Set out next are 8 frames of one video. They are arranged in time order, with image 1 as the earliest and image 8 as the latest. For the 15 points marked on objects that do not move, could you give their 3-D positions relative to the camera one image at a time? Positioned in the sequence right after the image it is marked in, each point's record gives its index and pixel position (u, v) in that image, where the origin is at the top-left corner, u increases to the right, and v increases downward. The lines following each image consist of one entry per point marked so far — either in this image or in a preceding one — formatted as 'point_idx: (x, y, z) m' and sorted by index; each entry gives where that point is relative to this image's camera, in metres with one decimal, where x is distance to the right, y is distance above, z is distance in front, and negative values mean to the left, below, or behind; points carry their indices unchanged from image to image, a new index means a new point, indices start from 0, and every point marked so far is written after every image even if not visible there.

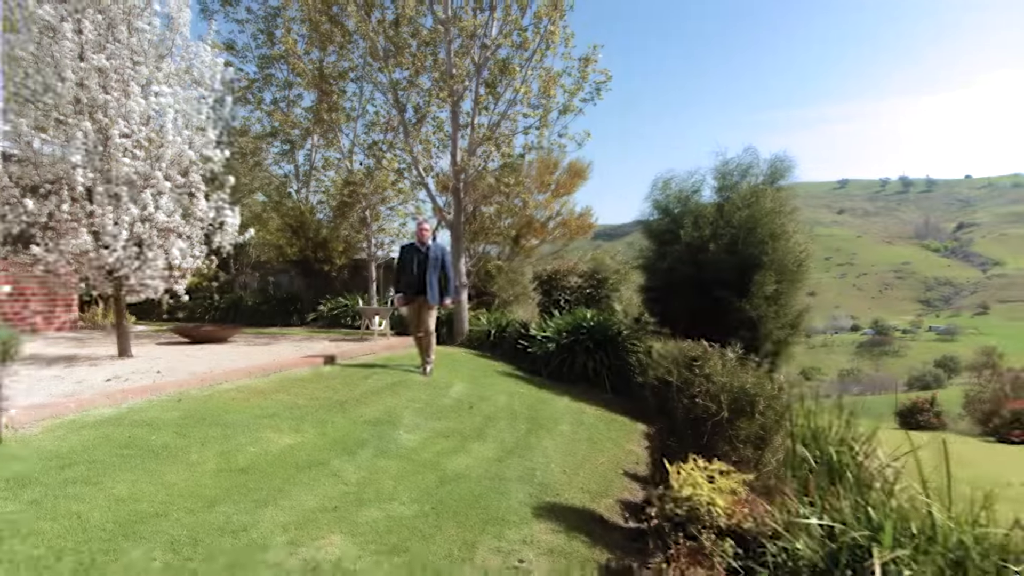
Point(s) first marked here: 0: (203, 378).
0: (-2.2, -0.6, +6.7) m
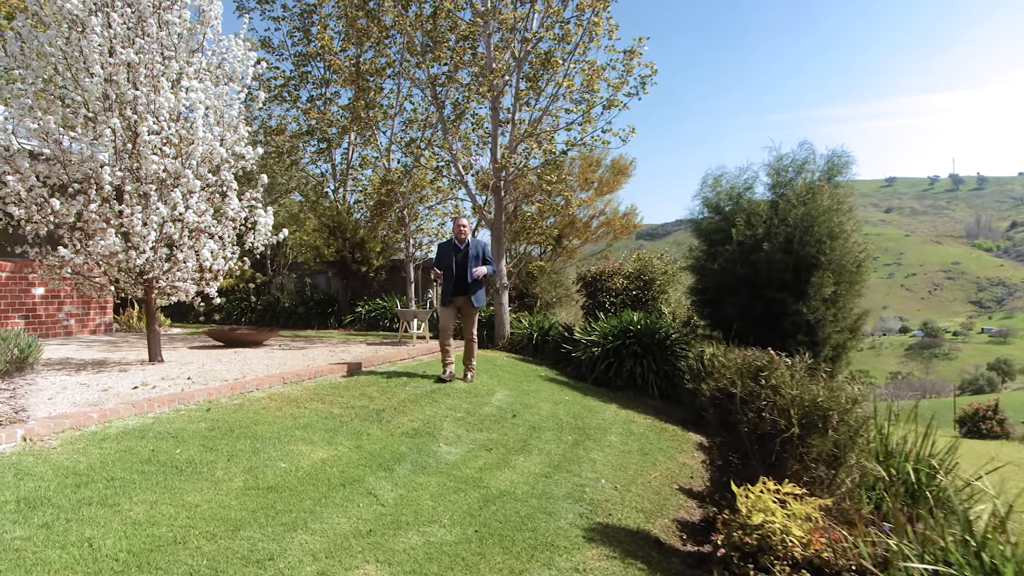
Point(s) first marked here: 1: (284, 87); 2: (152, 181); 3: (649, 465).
0: (-1.9, -0.7, +6.4) m
1: (-4.3, +3.8, +17.5) m
2: (-2.8, +0.8, +7.1) m
3: (+1.0, -1.2, +6.5) m
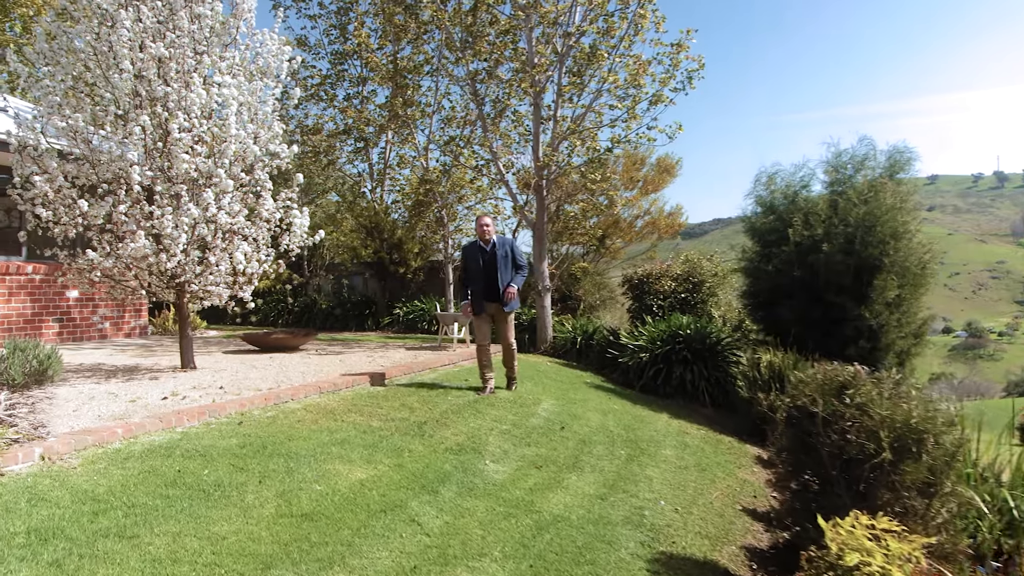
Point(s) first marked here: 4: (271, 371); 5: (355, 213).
0: (-1.6, -0.7, +6.1) m
1: (-3.5, +3.7, +17.2) m
2: (-2.4, +0.8, +6.8) m
3: (+1.3, -1.3, +6.1) m
4: (-2.0, -0.7, +7.8) m
5: (-2.9, +1.4, +17.0) m
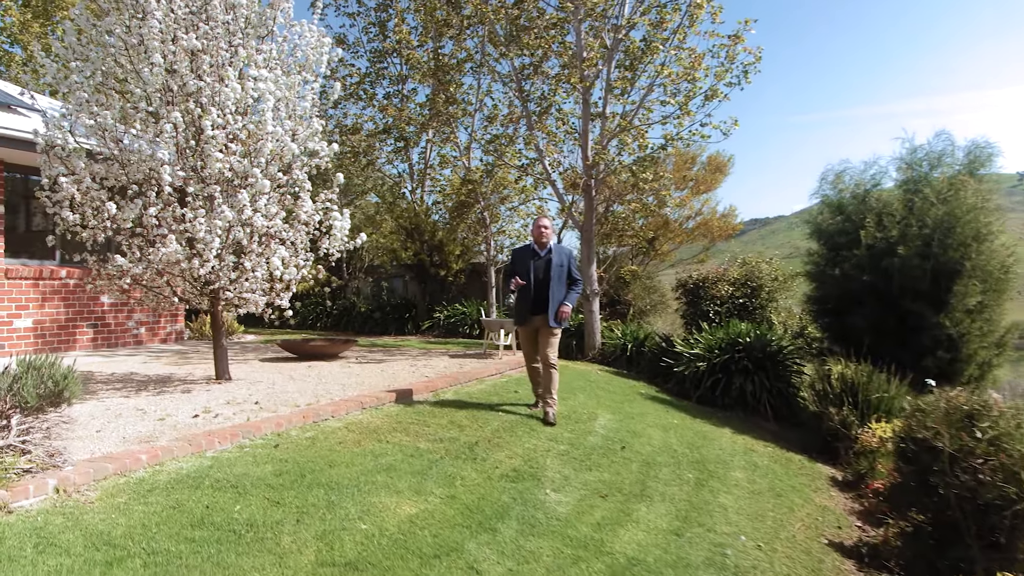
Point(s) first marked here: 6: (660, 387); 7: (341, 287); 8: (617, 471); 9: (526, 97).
0: (-1.3, -0.7, +5.6) m
1: (-2.8, +3.7, +16.8) m
2: (-2.0, +0.7, +6.4) m
3: (+1.6, -1.3, +5.5) m
4: (-1.6, -0.7, +7.3) m
5: (-2.1, +1.3, +16.6) m
6: (+1.6, -1.1, +10.0) m
7: (-3.6, 0.0, +19.3) m
8: (+0.6, -1.1, +5.4) m
9: (+0.2, +2.7, +13.0) m
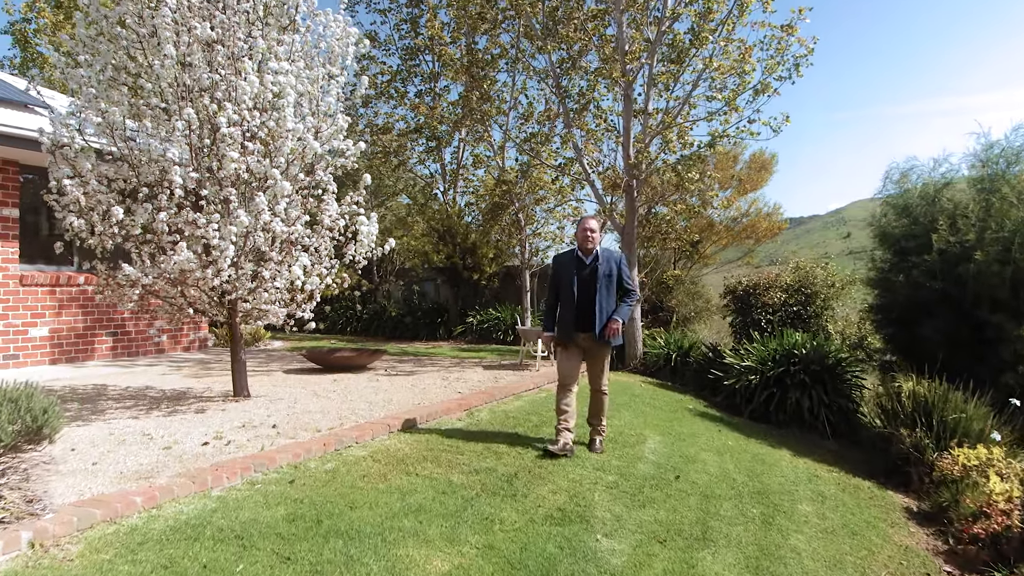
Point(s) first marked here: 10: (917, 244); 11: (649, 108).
0: (-1.0, -0.8, +5.1) m
1: (-2.1, +3.6, +16.3) m
2: (-1.8, +0.7, +5.9) m
3: (+1.9, -1.4, +4.9) m
4: (-1.3, -0.8, +6.8) m
5: (-1.5, +1.2, +16.1) m
6: (+2.0, -1.1, +9.3) m
7: (-2.8, -0.1, +18.8) m
8: (+0.8, -1.1, +4.8) m
9: (+0.7, +2.6, +12.4) m
10: (+3.6, +0.4, +8.3) m
11: (+1.6, +2.1, +11.0) m
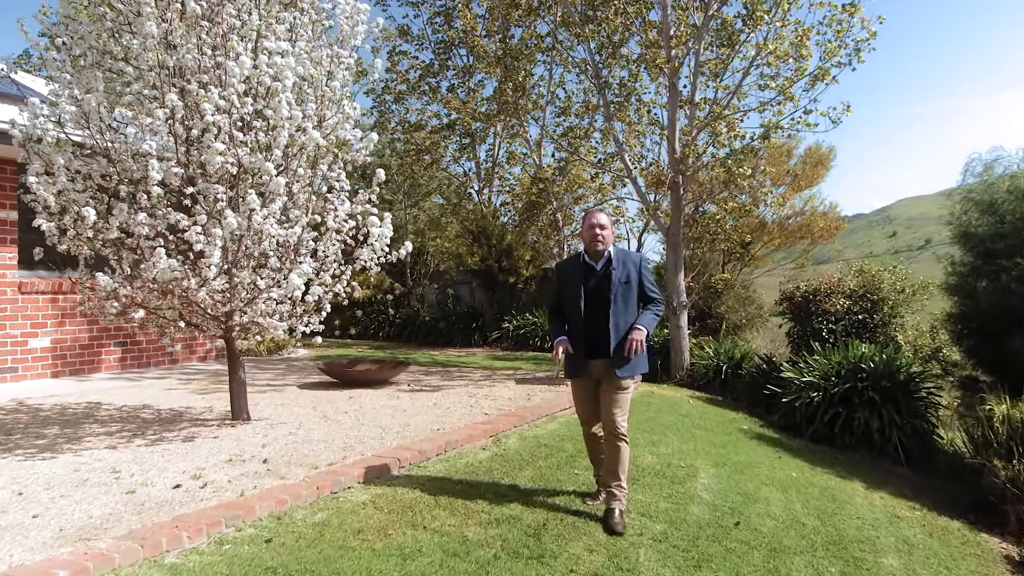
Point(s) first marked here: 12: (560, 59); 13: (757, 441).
0: (-0.9, -0.9, +4.3) m
1: (-1.5, +3.6, +15.6) m
2: (-1.6, +0.6, +5.2) m
3: (+2.0, -1.4, +4.0) m
4: (-1.1, -0.9, +6.1) m
5: (-0.9, +1.2, +15.4) m
6: (+2.3, -1.2, +8.4) m
7: (-2.1, -0.1, +18.1) m
8: (+1.0, -1.2, +4.0) m
9: (+1.1, +2.5, +11.6) m
10: (+3.9, +0.4, +7.4) m
11: (+2.0, +2.1, +10.1) m
12: (+0.7, +3.2, +13.0) m
13: (+1.9, -1.2, +7.2) m
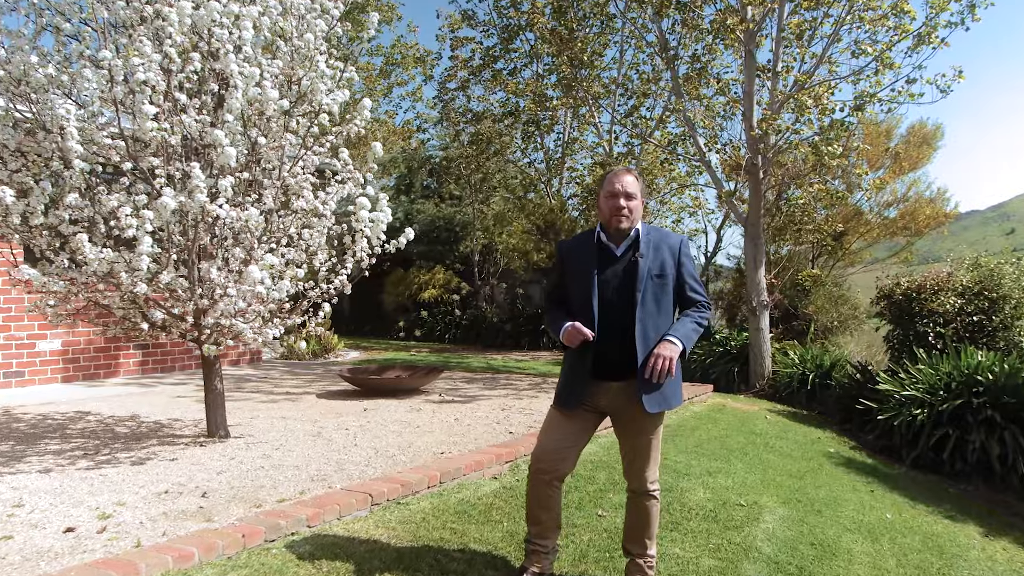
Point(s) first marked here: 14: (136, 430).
0: (-0.9, -0.9, +3.4) m
1: (-0.4, +3.6, +14.7) m
2: (-1.6, +0.6, +4.3) m
3: (+1.9, -1.4, +2.7) m
4: (-1.0, -0.9, +5.1) m
5: (+0.2, +1.2, +14.4) m
6: (+2.7, -1.2, +7.2) m
7: (-0.7, -0.1, +17.2) m
8: (+0.9, -1.2, +2.8) m
9: (+1.8, +2.6, +10.4) m
10: (+4.1, +0.4, +5.9) m
11: (+2.5, +2.1, +8.8) m
12: (+1.5, +3.2, +11.9) m
13: (+2.1, -1.2, +5.9) m
14: (-2.2, -0.8, +5.5) m
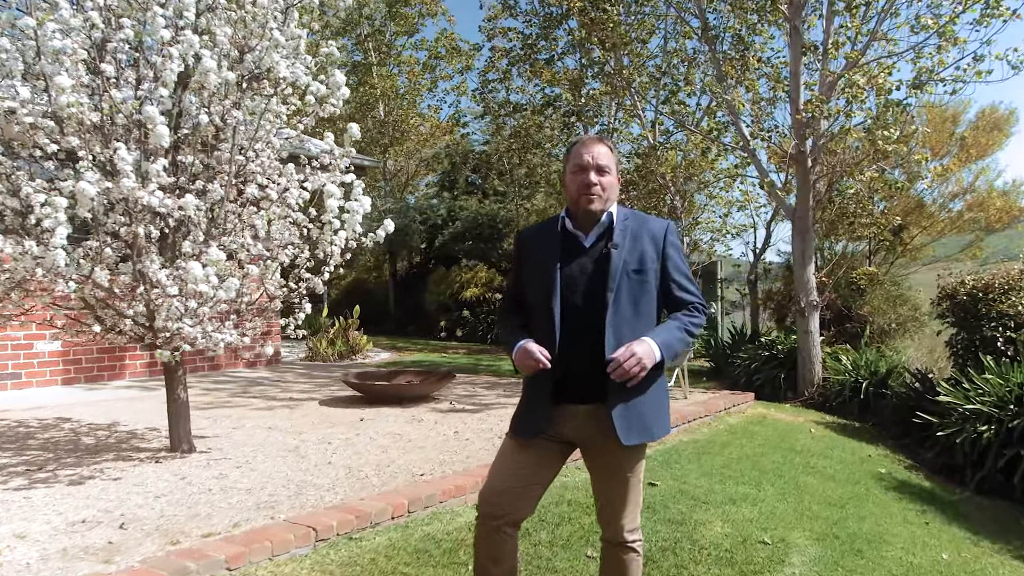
0: (-1.1, -0.8, +2.8) m
1: (+0.2, +3.6, +14.1) m
2: (-1.7, +0.6, +3.8) m
3: (+1.7, -1.4, +2.0) m
4: (-1.0, -0.8, +4.6) m
5: (+0.8, +1.2, +13.7) m
6: (+2.8, -1.2, +6.4) m
7: (+0.1, -0.1, +16.6) m
8: (+0.7, -1.2, +2.2) m
9: (+2.1, +2.6, +9.6) m
10: (+4.1, +0.4, +5.0) m
11: (+2.7, +2.1, +8.0) m
12: (+1.9, +3.2, +11.2) m
13: (+2.2, -1.1, +5.2) m
14: (-2.2, -0.8, +5.0) m
